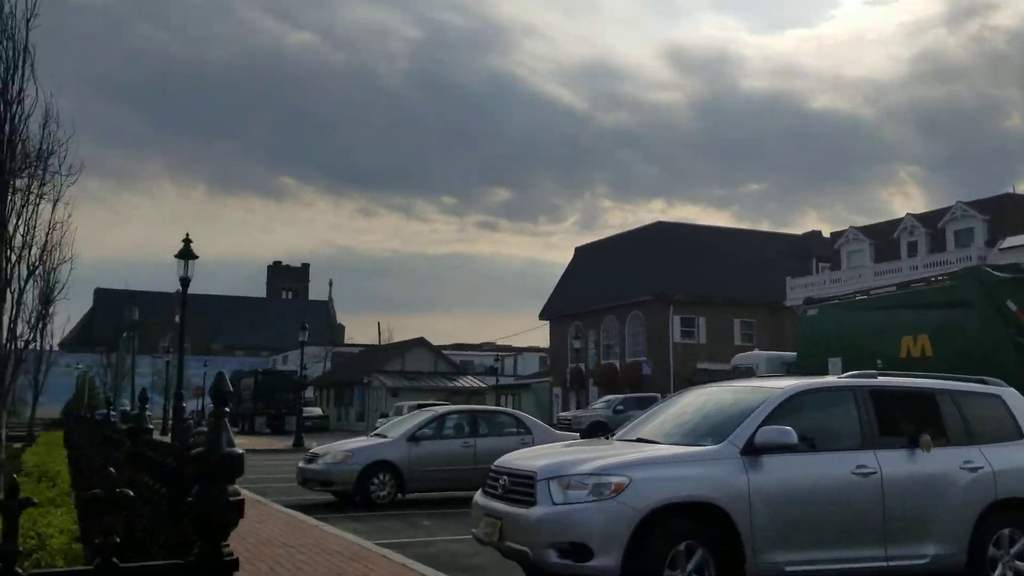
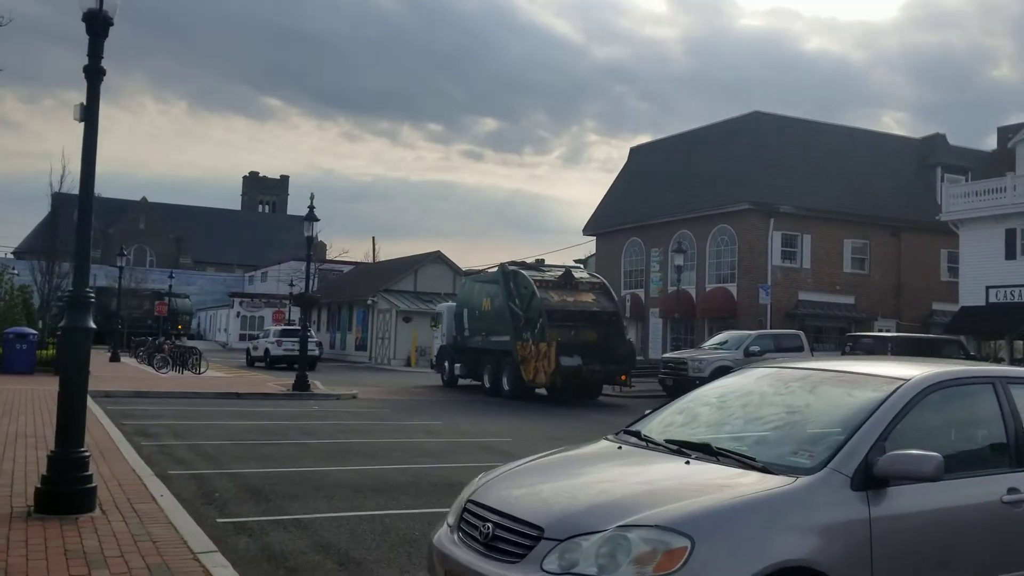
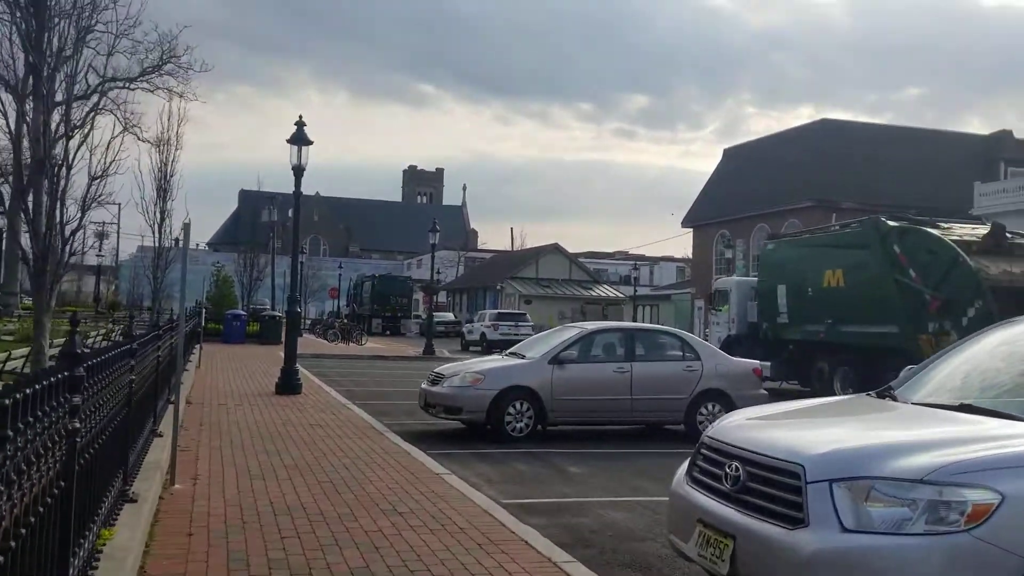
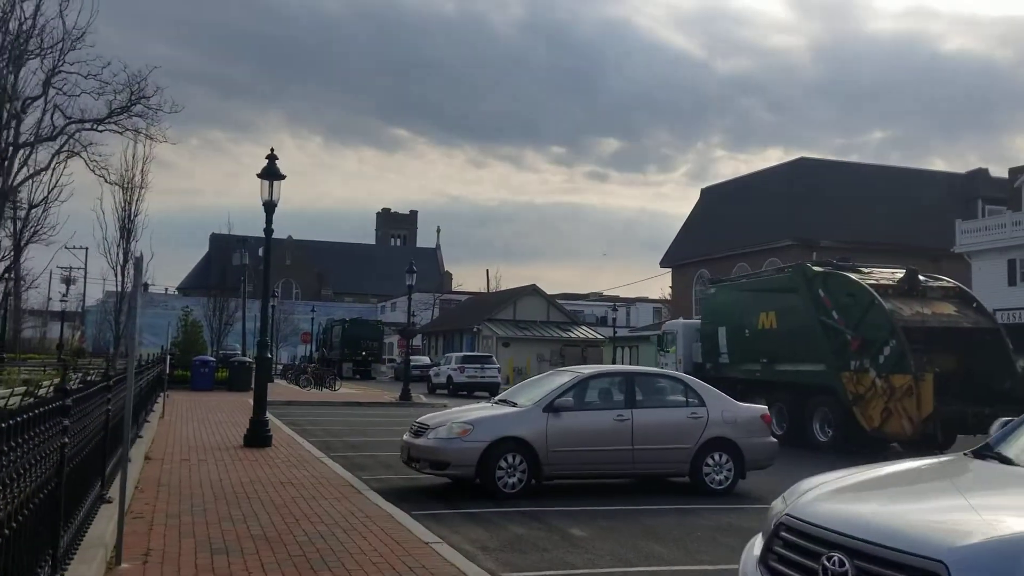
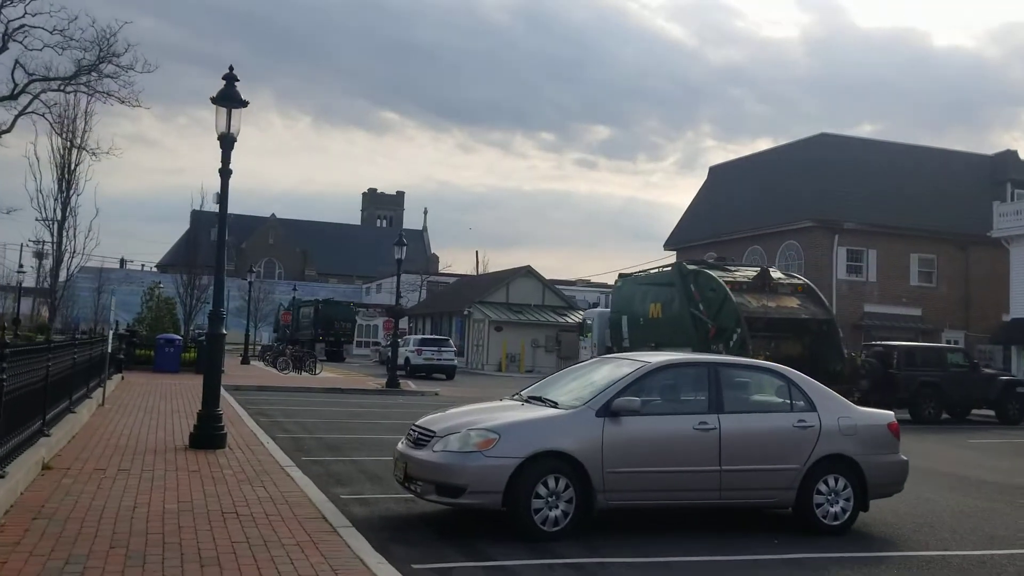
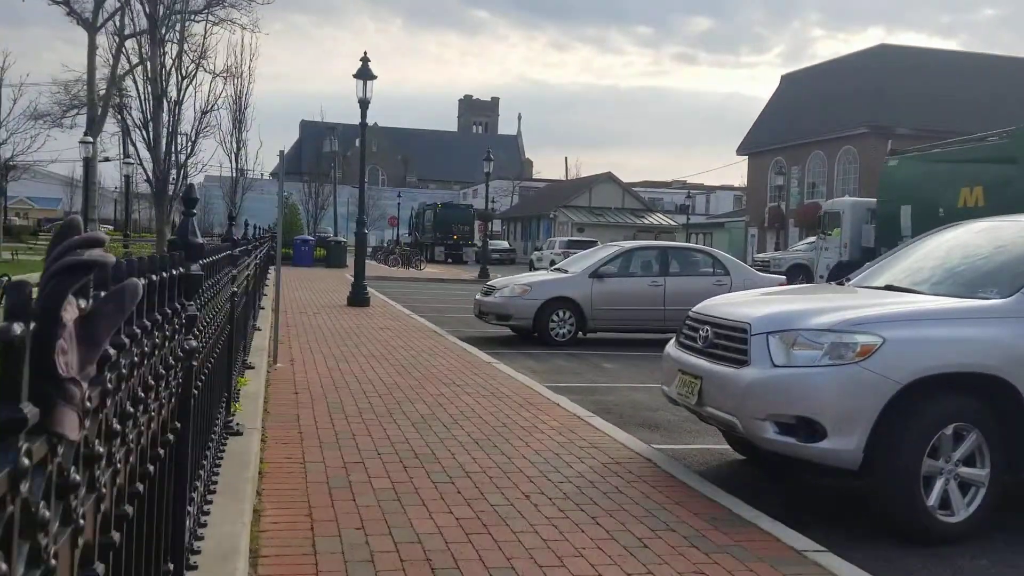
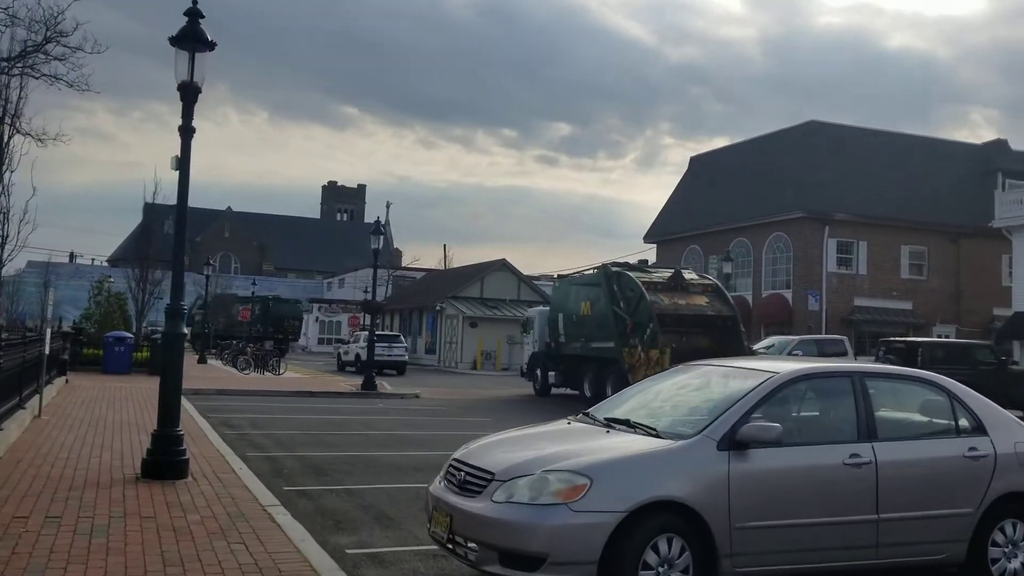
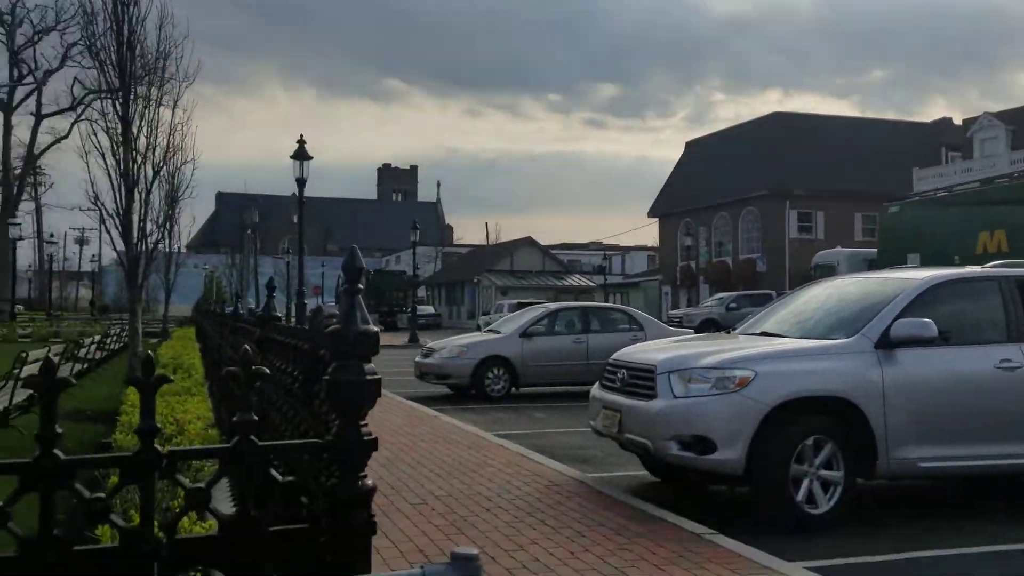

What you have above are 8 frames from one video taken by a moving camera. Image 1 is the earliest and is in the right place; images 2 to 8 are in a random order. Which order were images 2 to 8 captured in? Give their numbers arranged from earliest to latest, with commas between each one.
8, 6, 3, 4, 5, 7, 2
